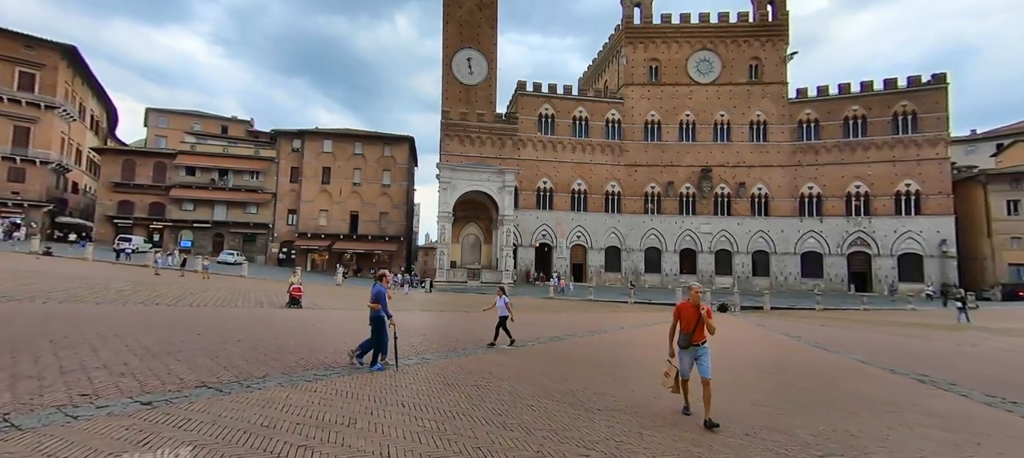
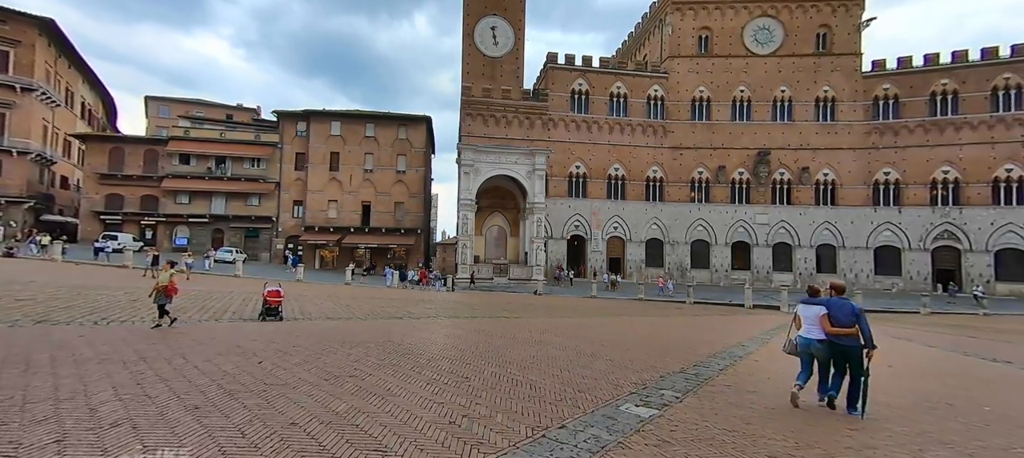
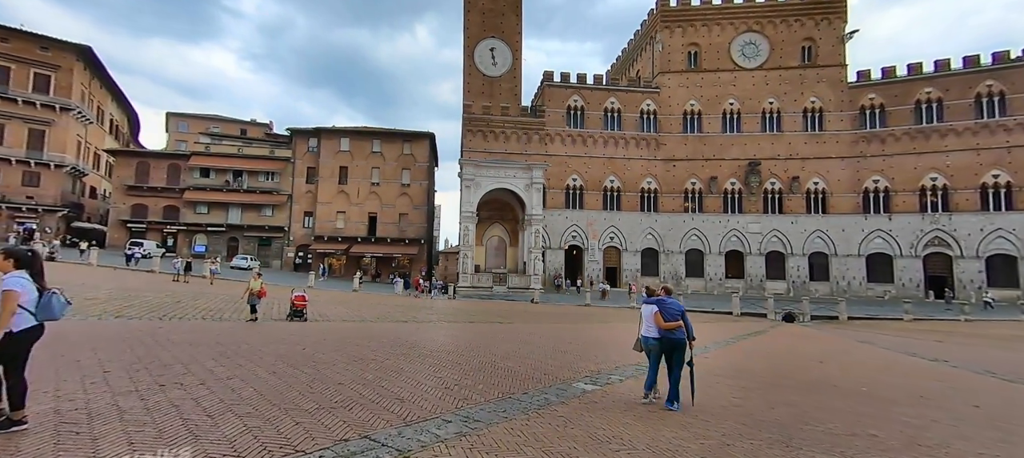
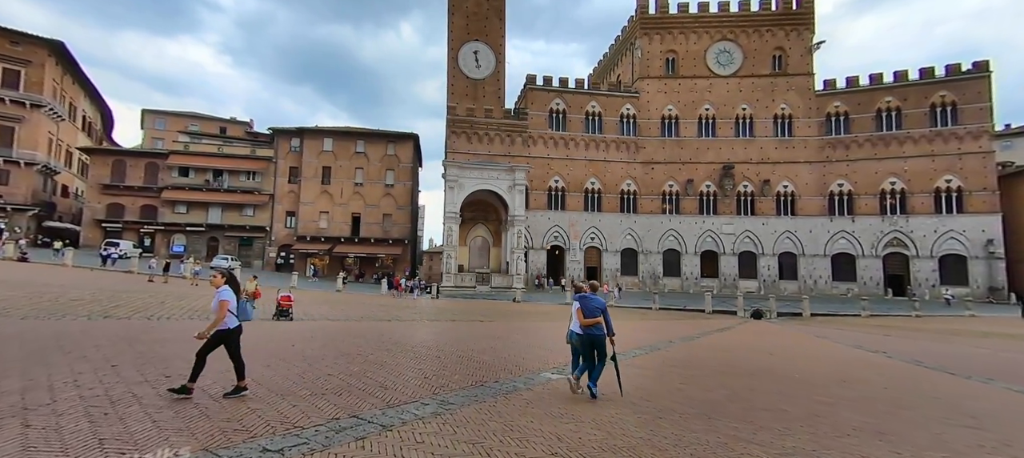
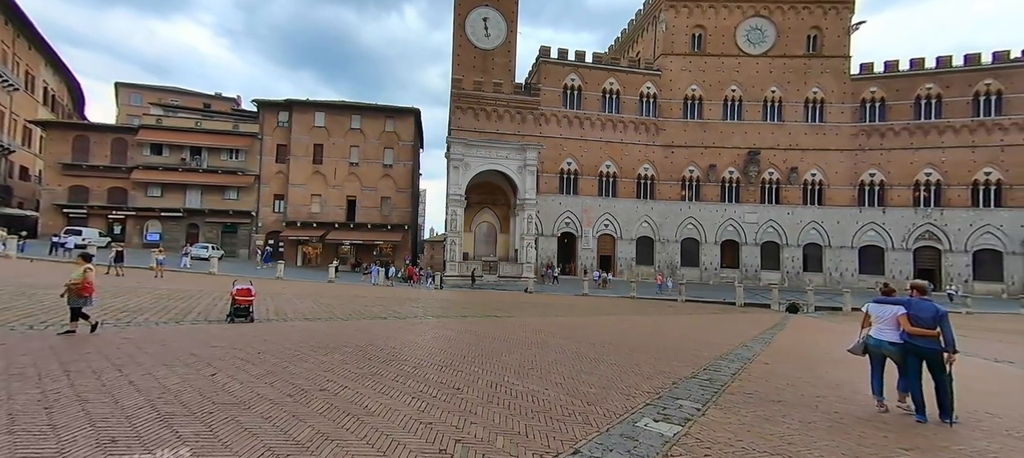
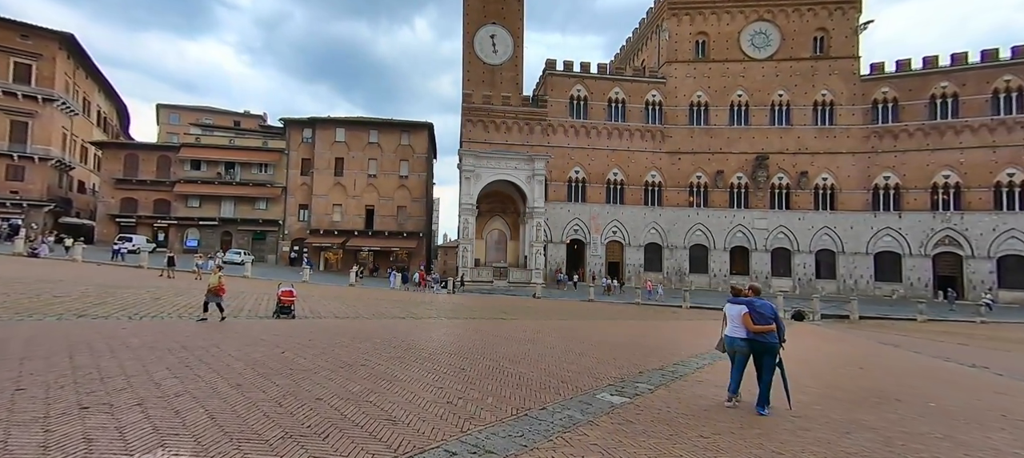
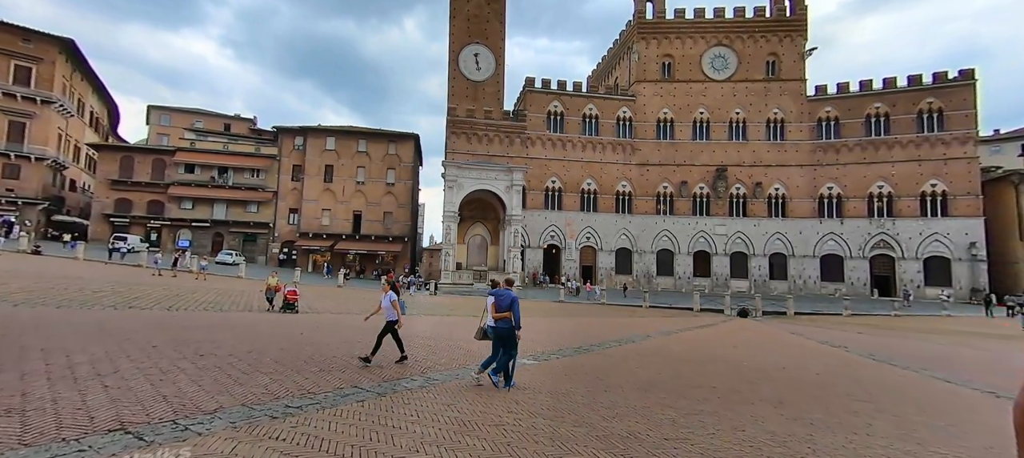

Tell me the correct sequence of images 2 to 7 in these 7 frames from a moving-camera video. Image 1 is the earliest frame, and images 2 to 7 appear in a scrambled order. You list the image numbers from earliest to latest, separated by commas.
7, 4, 3, 6, 2, 5
